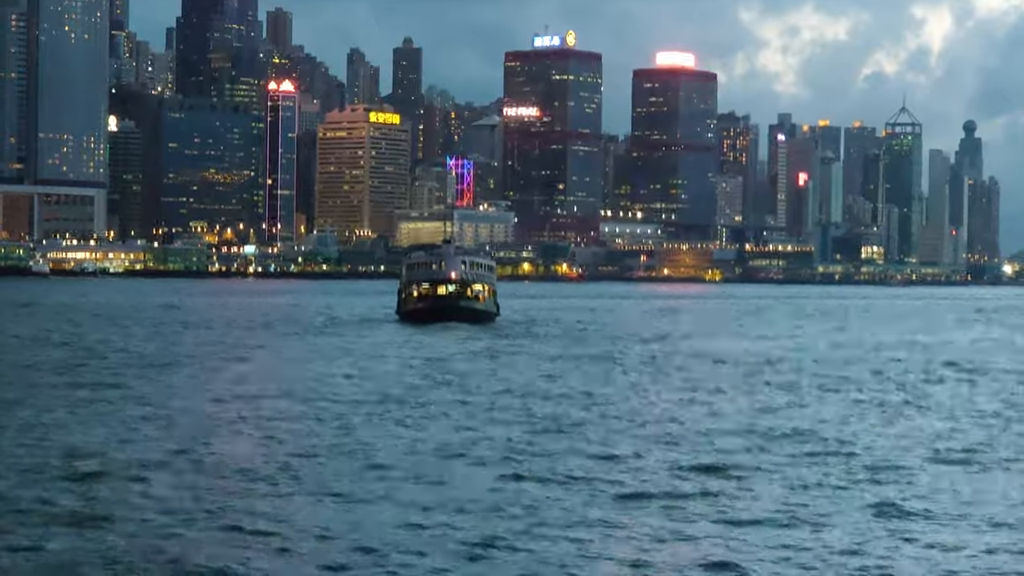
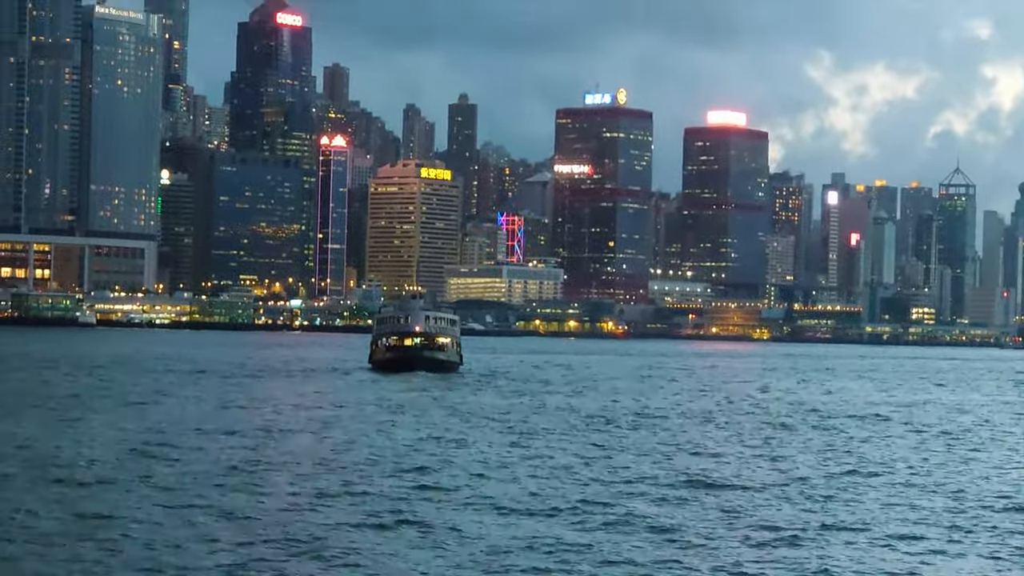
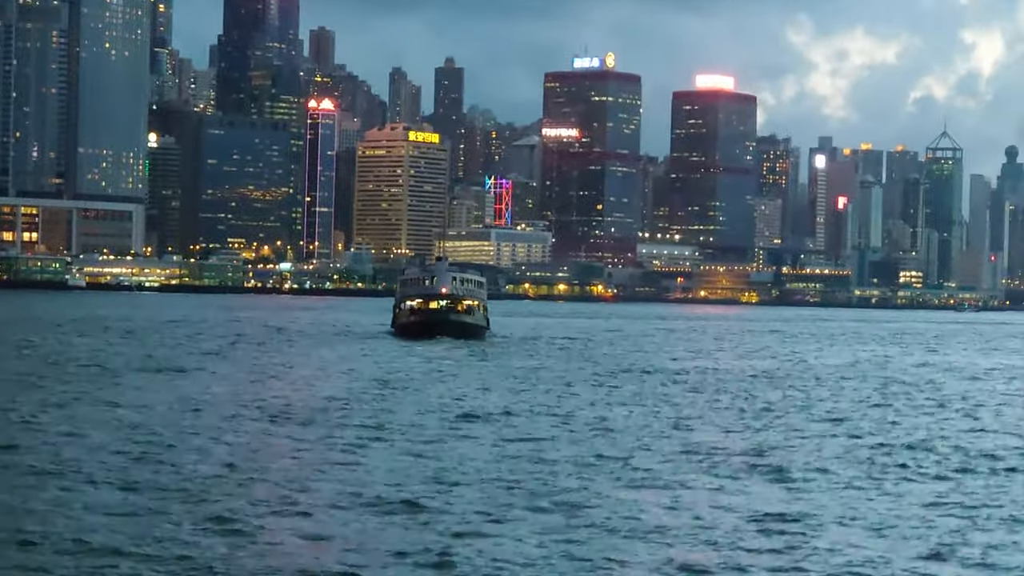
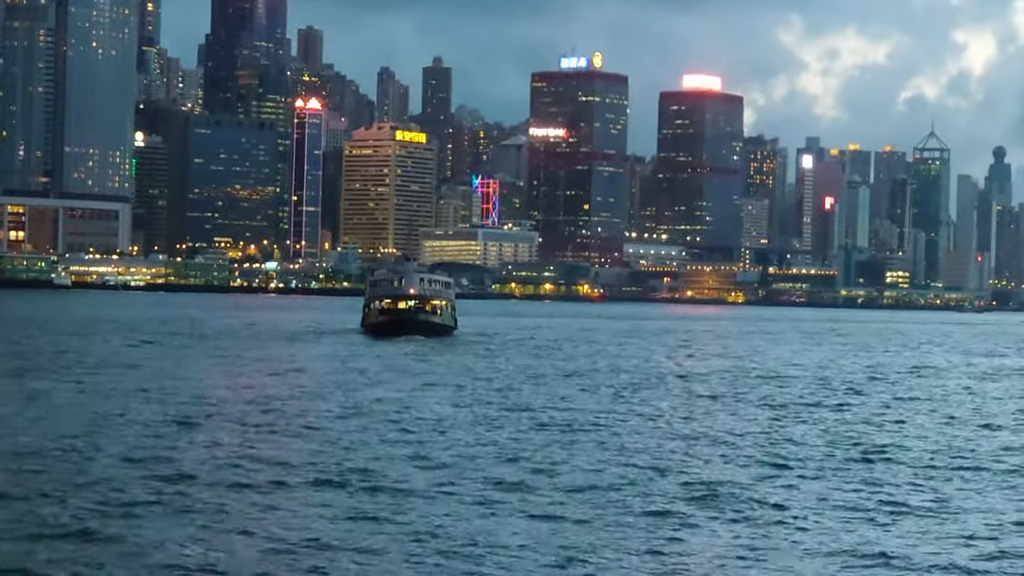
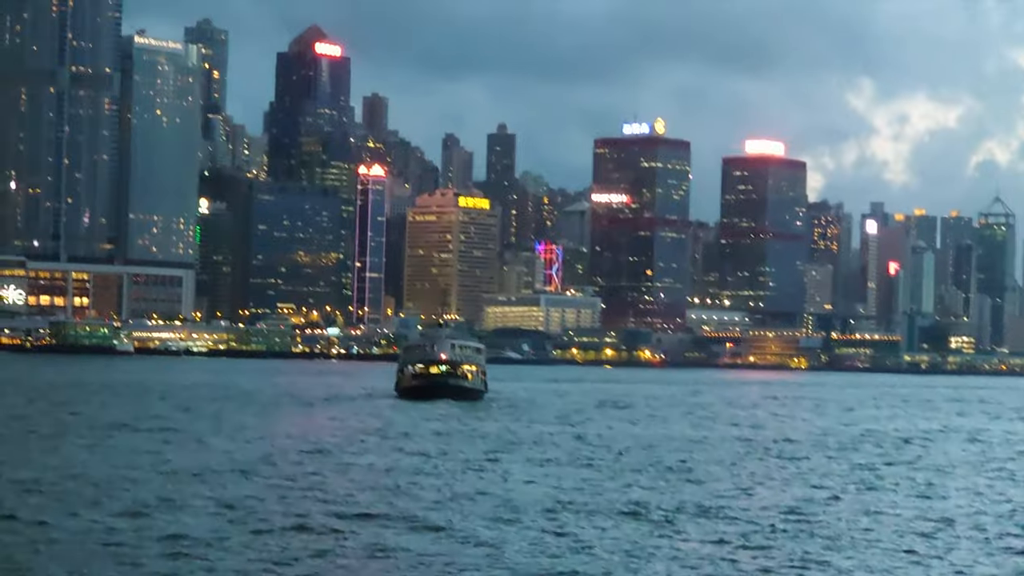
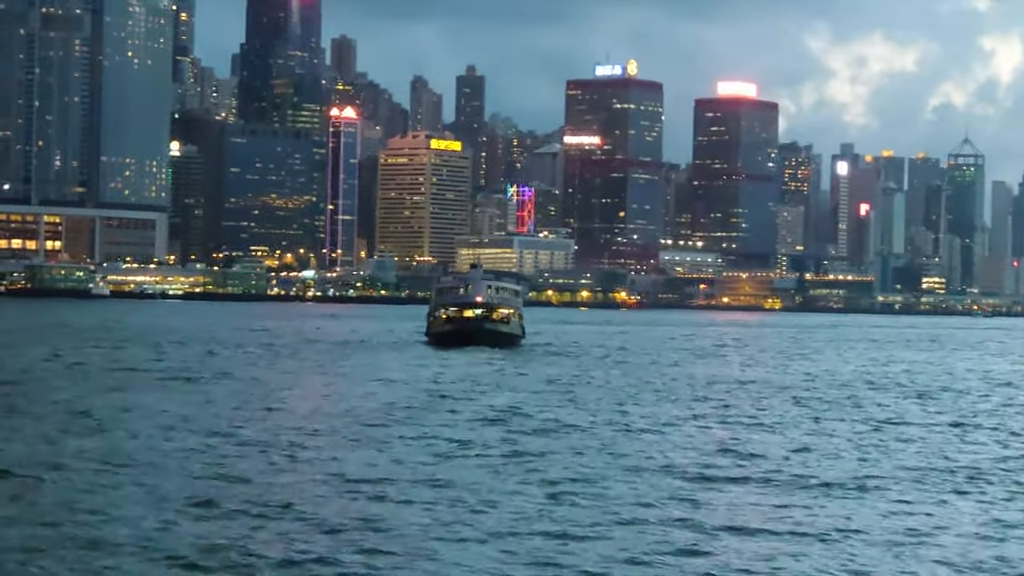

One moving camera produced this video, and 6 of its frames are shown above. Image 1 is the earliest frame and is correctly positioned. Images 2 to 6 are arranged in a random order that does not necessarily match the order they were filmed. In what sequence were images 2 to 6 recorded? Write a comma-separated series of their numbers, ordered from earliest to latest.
6, 3, 4, 2, 5
